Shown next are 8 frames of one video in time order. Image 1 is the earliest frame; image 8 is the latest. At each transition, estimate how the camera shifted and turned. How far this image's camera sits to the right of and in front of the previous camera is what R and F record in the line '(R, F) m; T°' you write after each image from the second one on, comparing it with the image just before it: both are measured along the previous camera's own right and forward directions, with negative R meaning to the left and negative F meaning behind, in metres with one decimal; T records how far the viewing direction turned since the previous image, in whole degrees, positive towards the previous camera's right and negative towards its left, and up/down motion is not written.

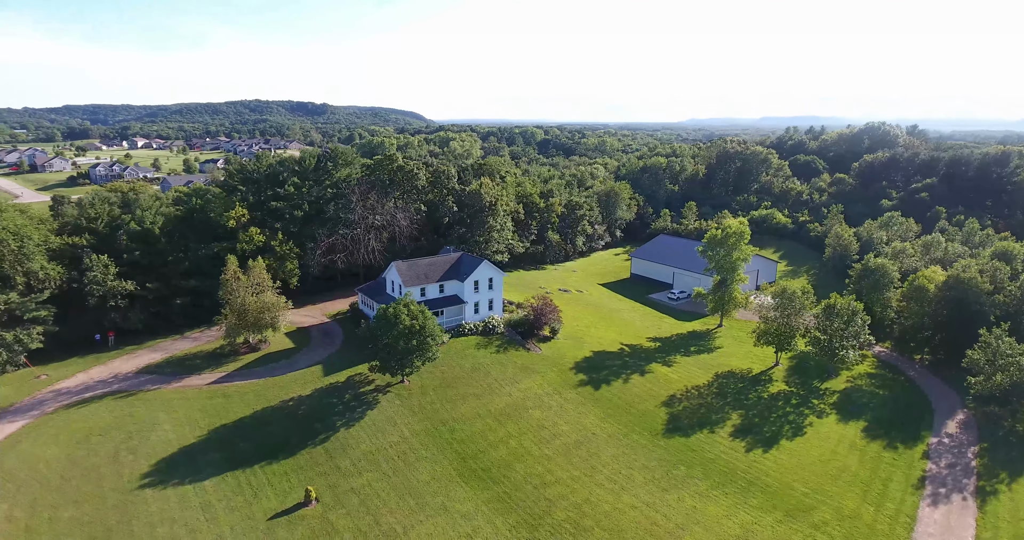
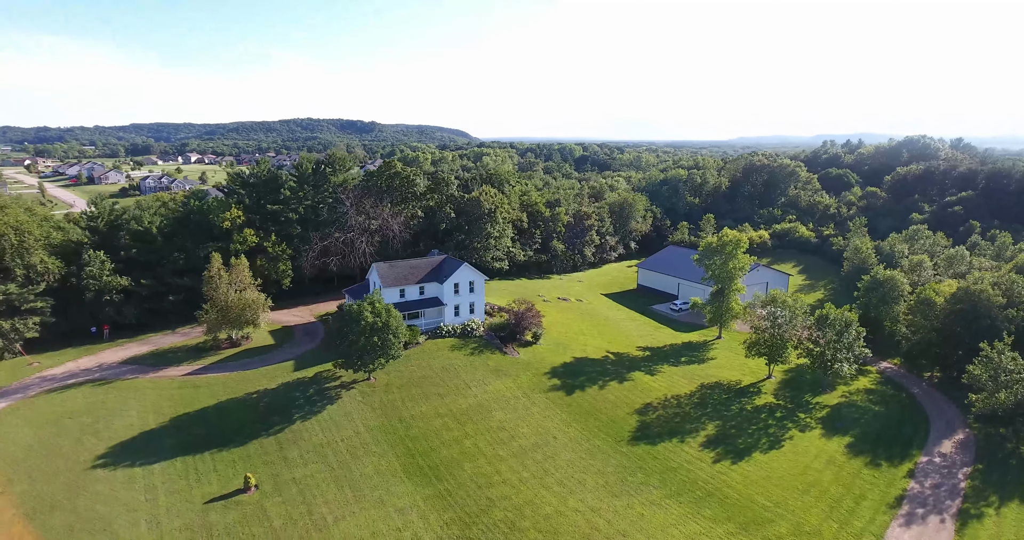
(+4.2, +0.3) m; -4°
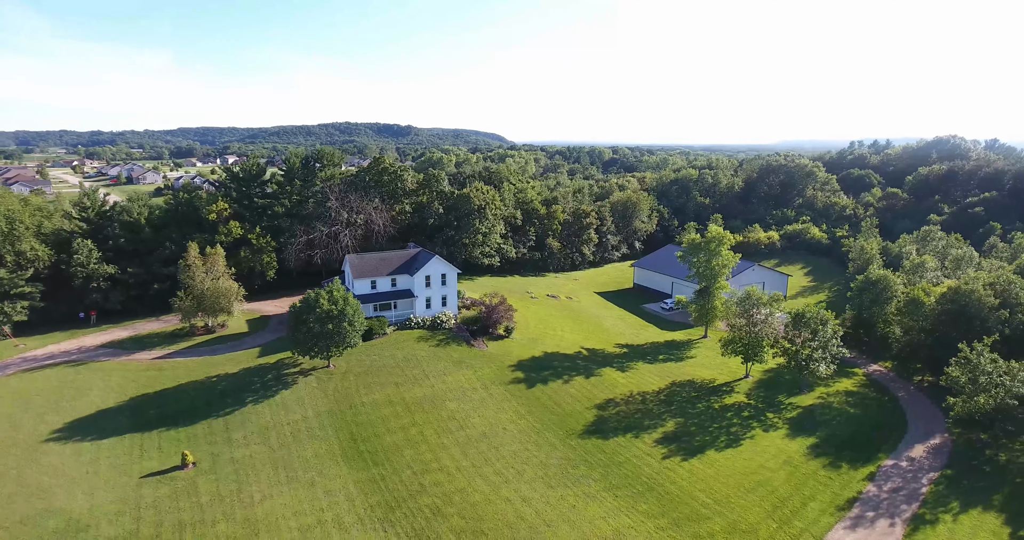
(+4.2, +0.2) m; -3°
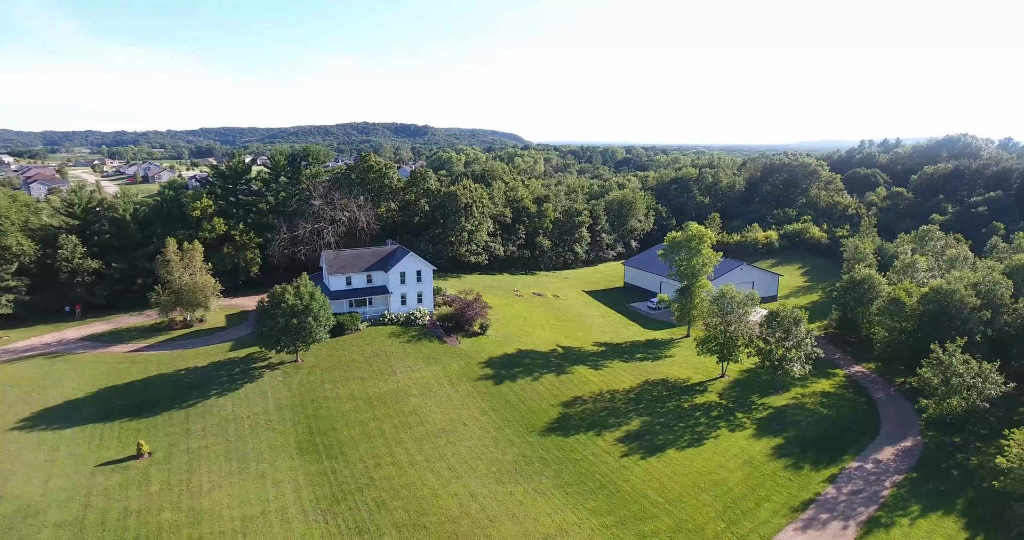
(+2.8, +0.1) m; -1°
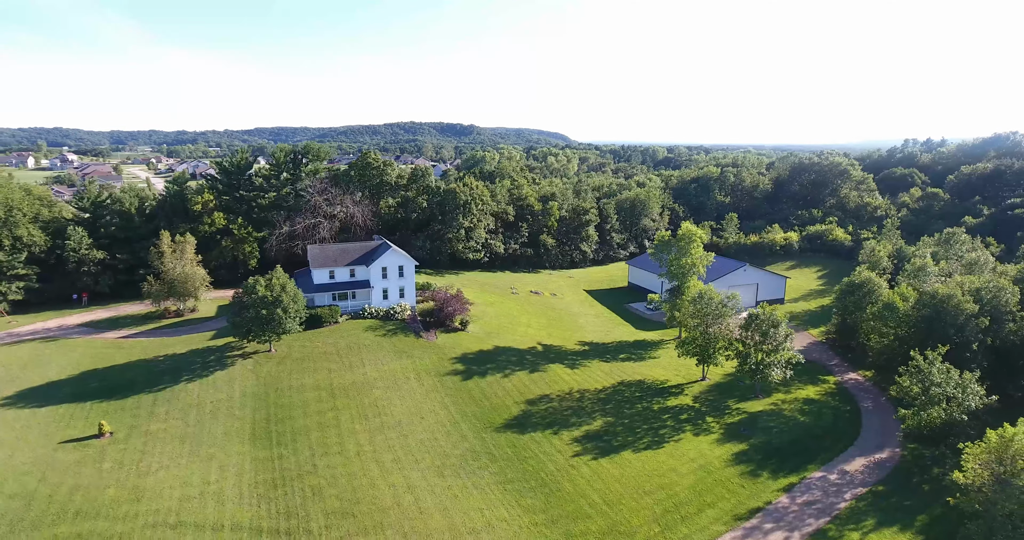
(+4.2, +0.2) m; -4°
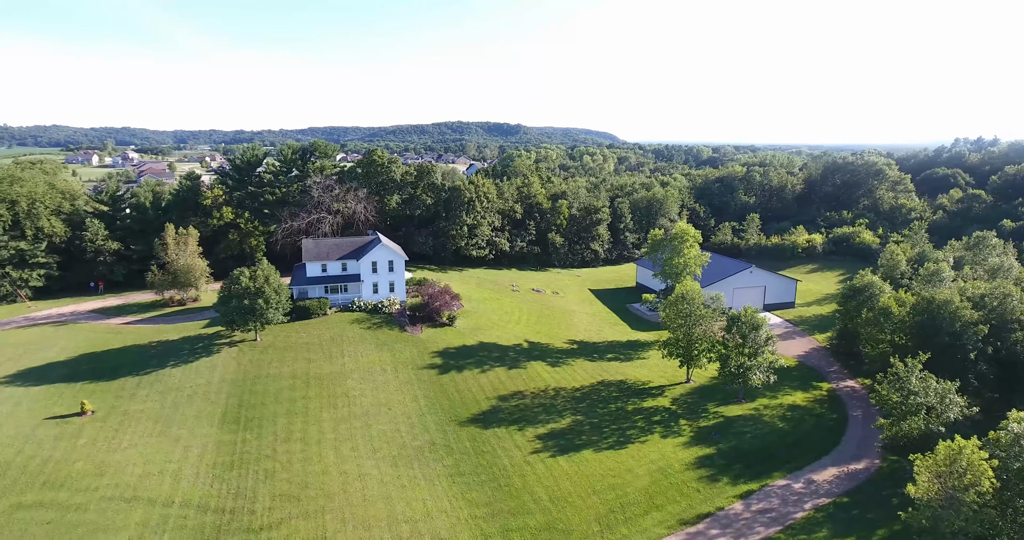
(+3.8, 0.0) m; -4°
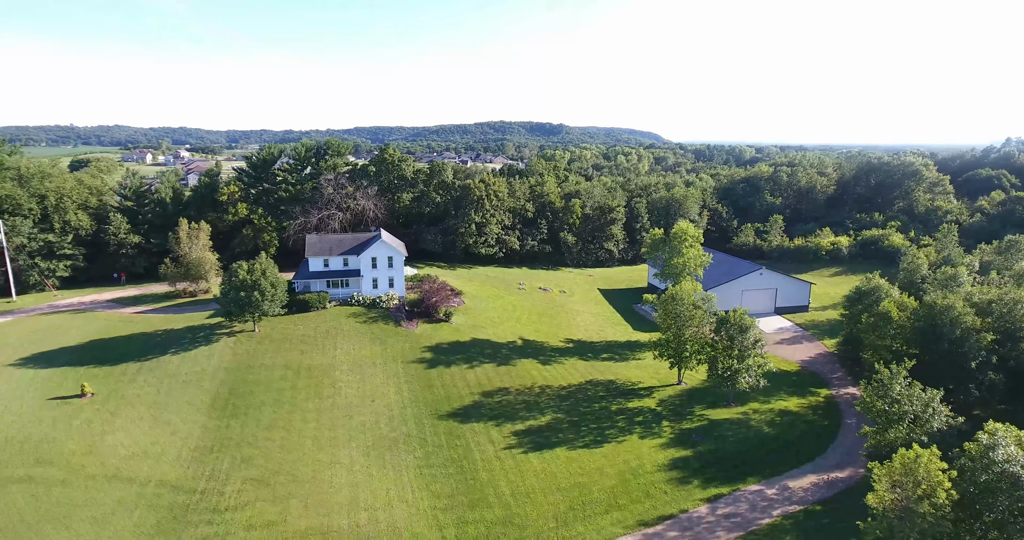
(+3.0, -0.1) m; -4°
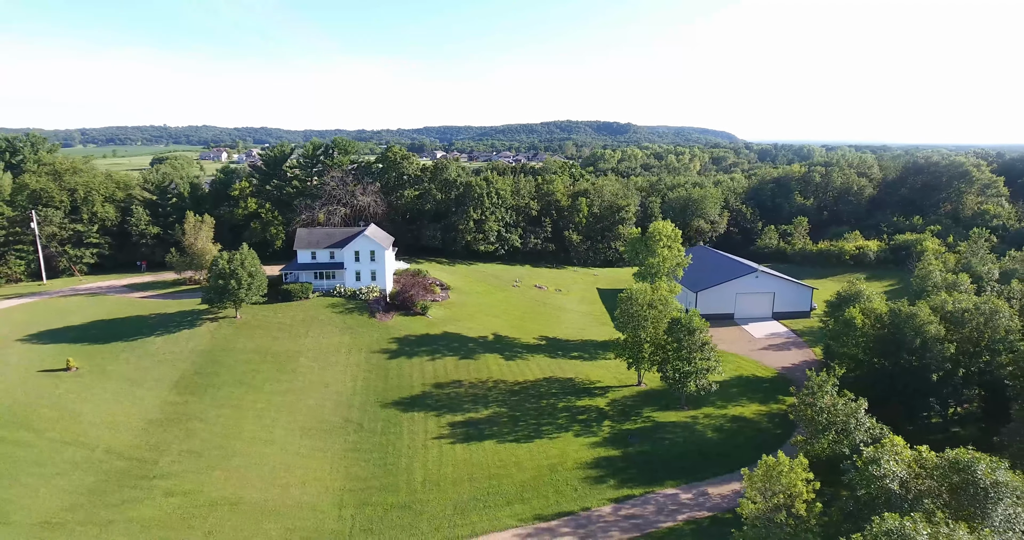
(+6.2, -0.2) m; -6°
